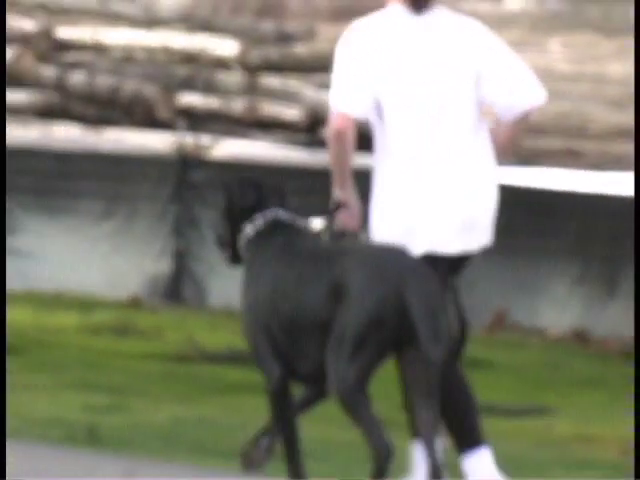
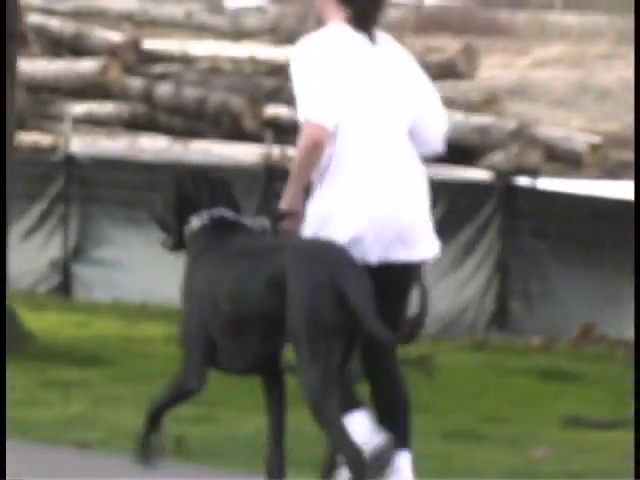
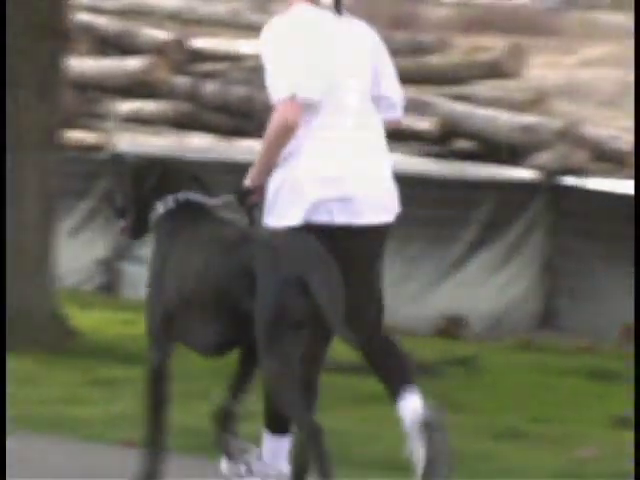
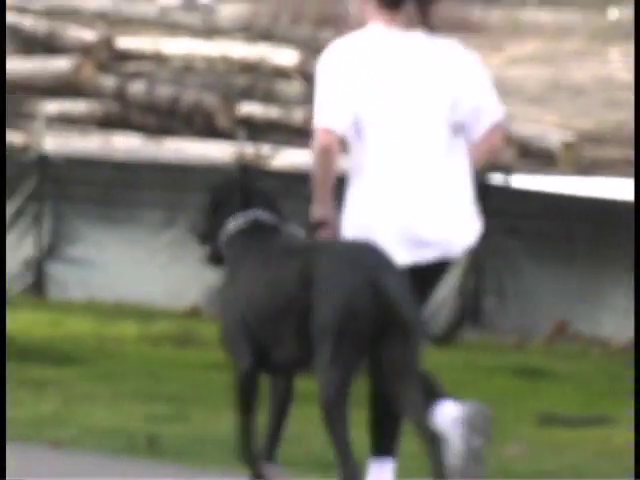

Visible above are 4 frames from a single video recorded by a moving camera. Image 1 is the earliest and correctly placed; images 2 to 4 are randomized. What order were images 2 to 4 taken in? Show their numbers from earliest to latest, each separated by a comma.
4, 2, 3
